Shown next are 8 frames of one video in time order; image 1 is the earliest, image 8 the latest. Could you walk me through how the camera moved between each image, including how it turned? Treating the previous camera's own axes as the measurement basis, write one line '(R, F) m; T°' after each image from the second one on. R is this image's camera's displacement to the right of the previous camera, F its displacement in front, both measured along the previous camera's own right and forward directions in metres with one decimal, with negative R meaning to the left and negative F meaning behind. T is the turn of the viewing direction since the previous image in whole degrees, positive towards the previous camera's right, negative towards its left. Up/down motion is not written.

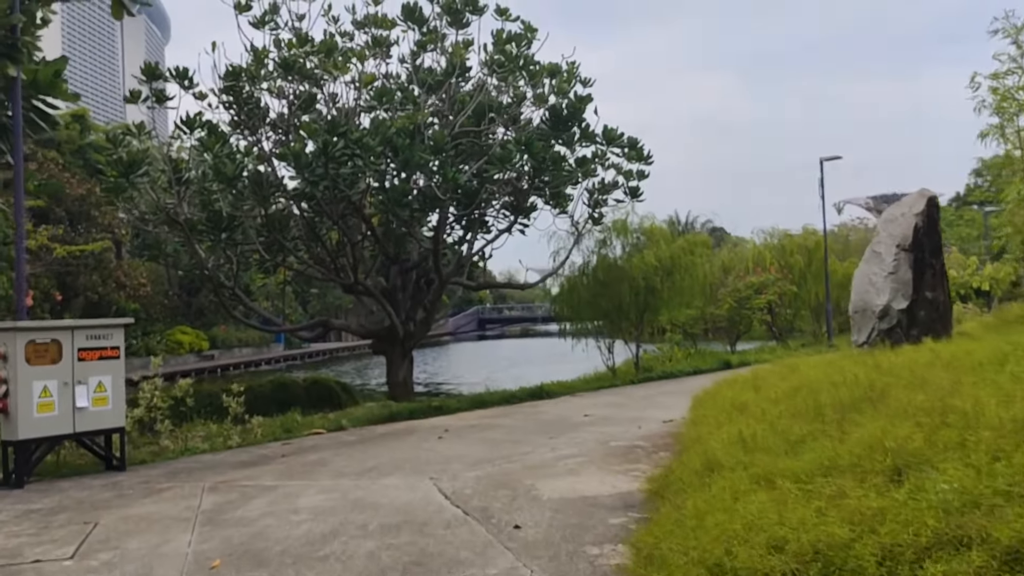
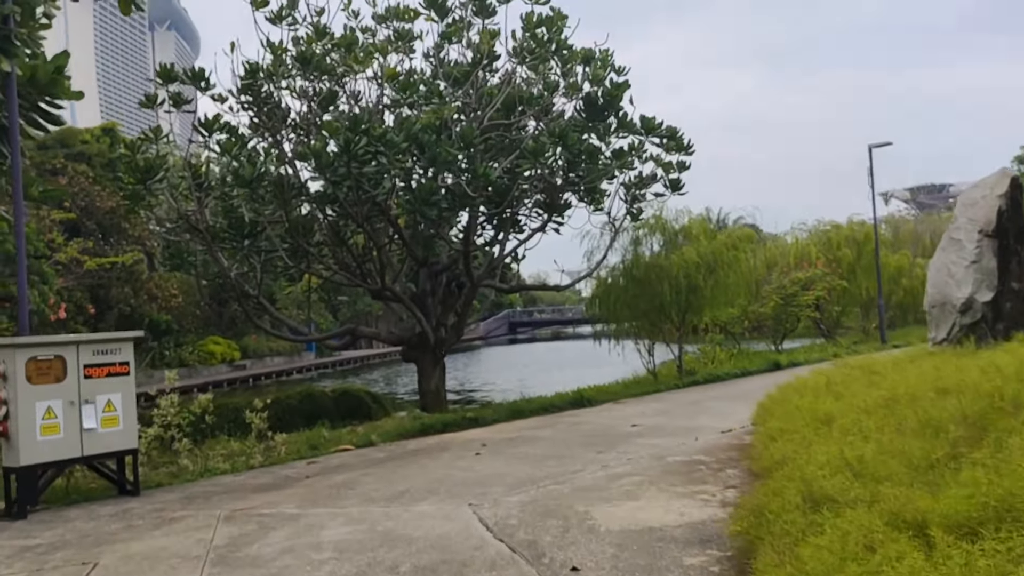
(-0.1, +0.7) m; -2°
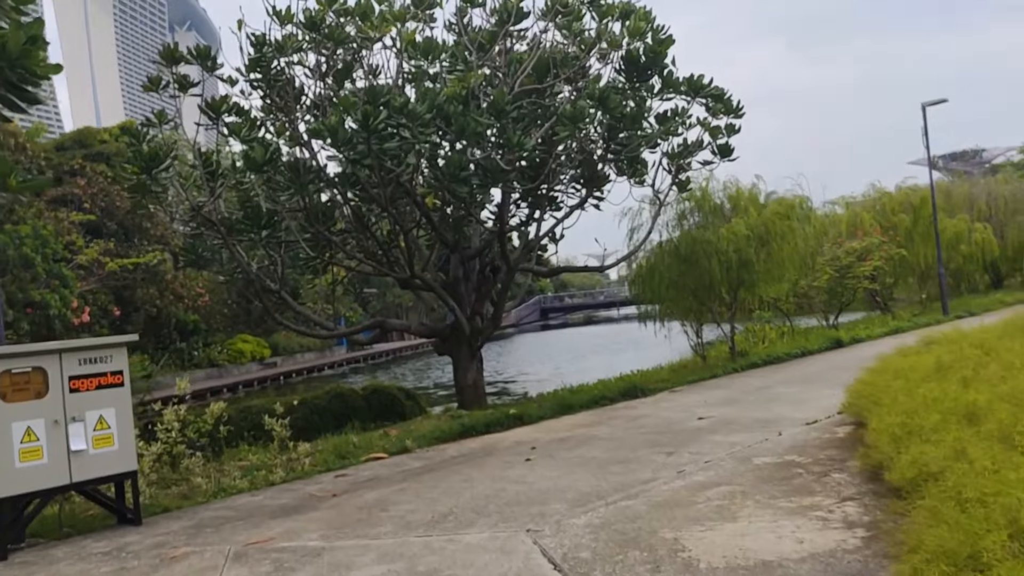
(-0.1, +0.9) m; -2°
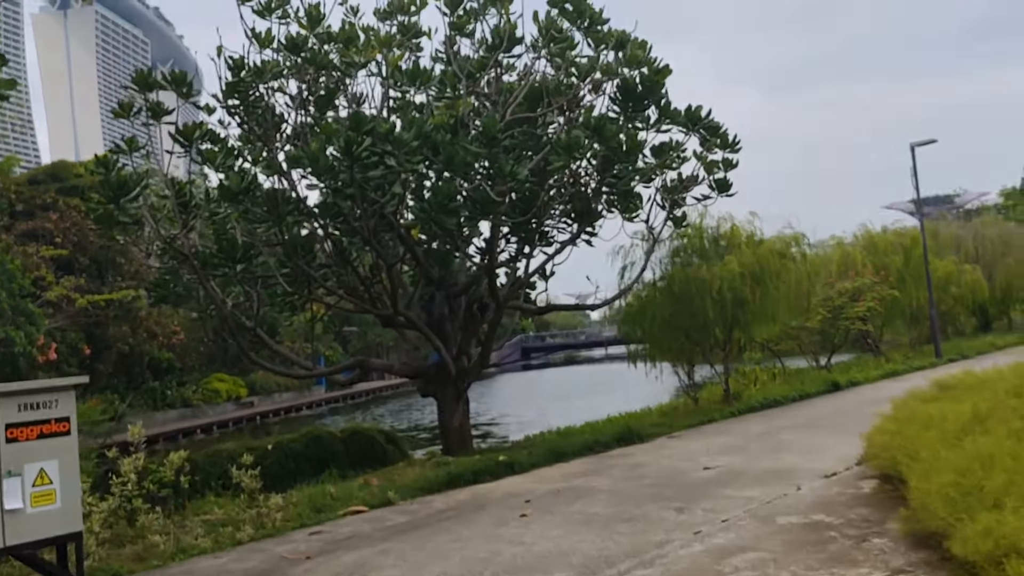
(-0.1, +0.5) m; +1°
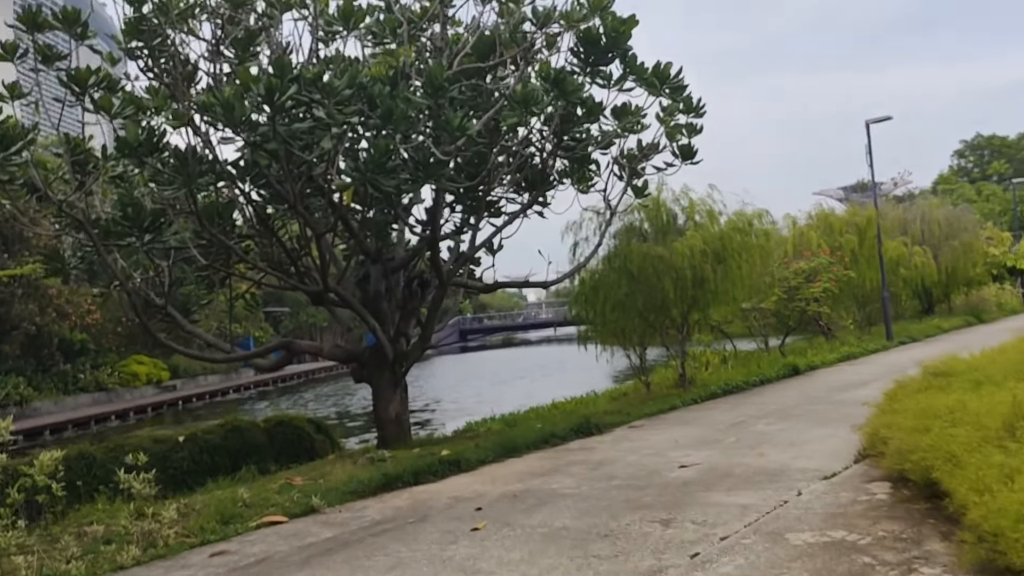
(-0.1, +1.0) m; +4°
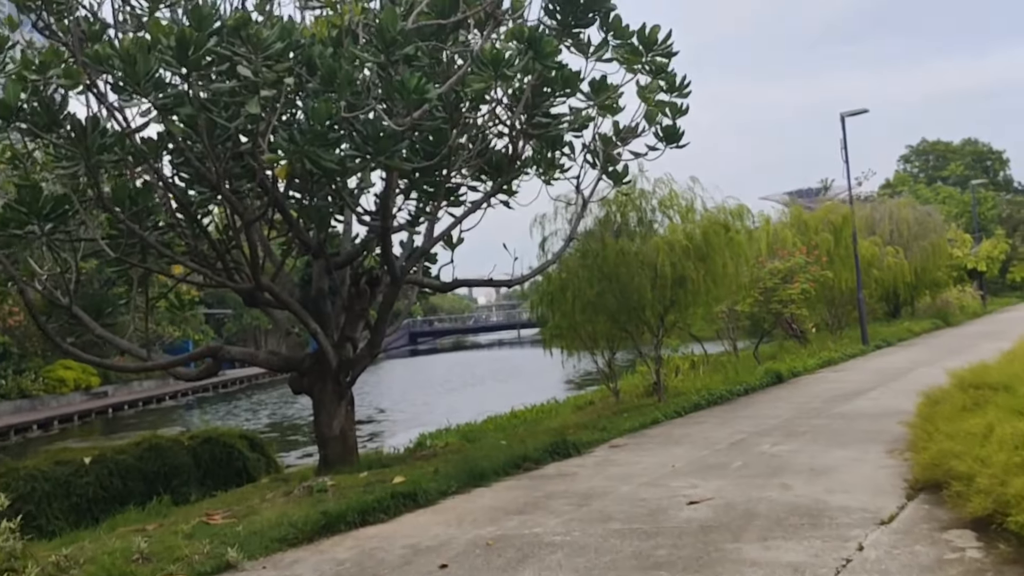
(-0.1, +1.2) m; +3°
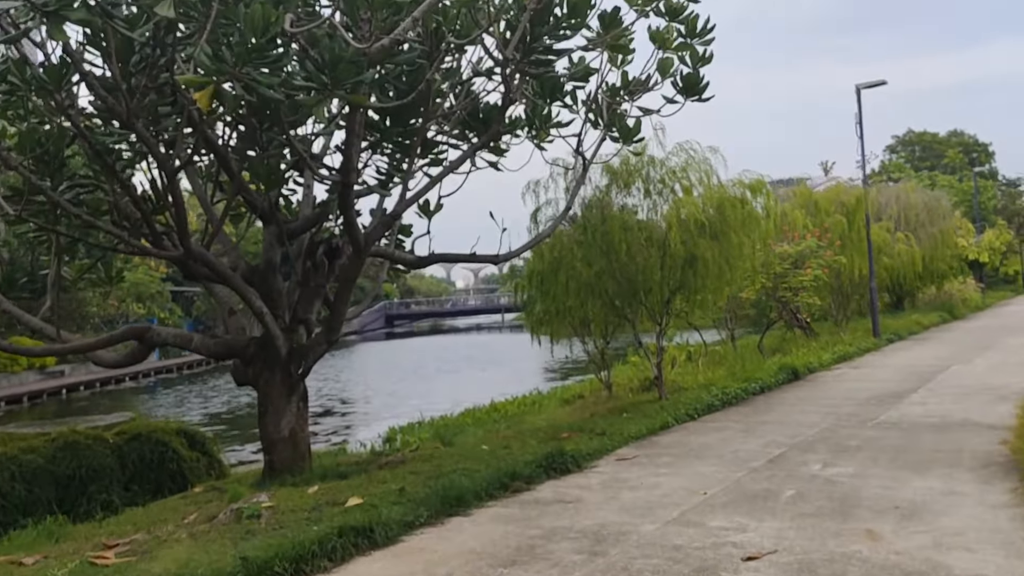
(-0.1, +1.4) m; +1°
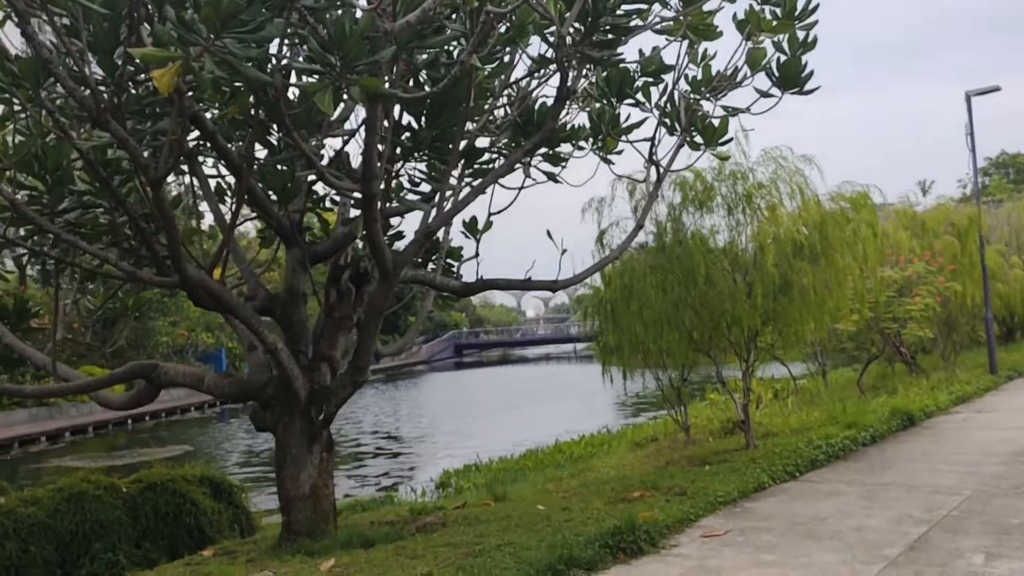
(+0.1, +1.2) m; -5°
